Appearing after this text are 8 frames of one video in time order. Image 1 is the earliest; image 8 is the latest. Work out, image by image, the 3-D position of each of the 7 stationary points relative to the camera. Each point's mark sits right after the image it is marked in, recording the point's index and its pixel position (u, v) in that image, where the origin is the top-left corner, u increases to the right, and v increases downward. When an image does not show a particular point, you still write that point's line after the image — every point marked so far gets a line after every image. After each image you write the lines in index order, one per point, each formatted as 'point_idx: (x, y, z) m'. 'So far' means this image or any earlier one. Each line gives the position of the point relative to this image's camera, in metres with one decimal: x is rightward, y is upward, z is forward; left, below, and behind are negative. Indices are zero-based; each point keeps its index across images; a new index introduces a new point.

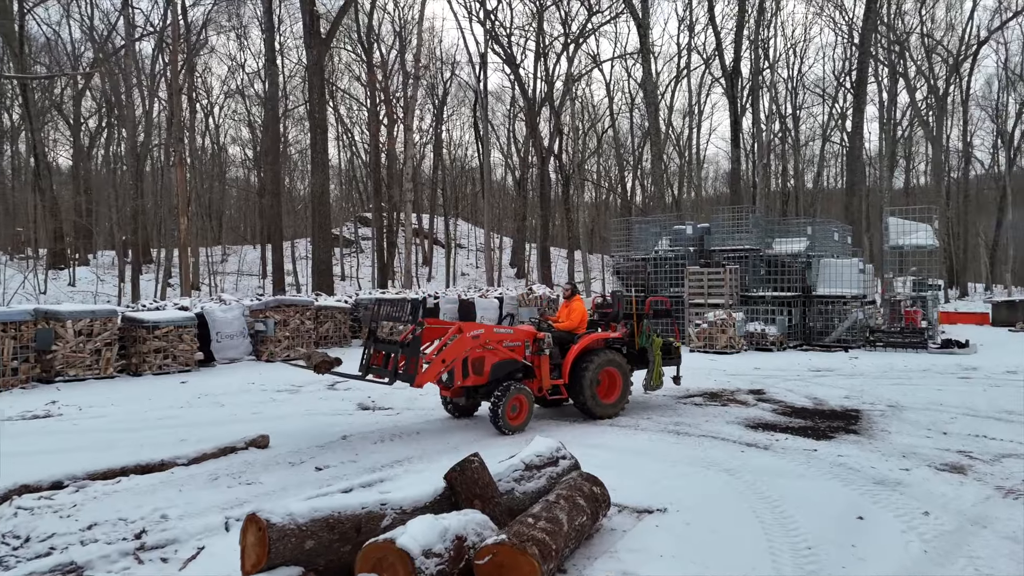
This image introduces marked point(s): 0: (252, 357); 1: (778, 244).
0: (-4.9, -1.3, +13.2) m
1: (+5.9, +1.0, +15.6) m
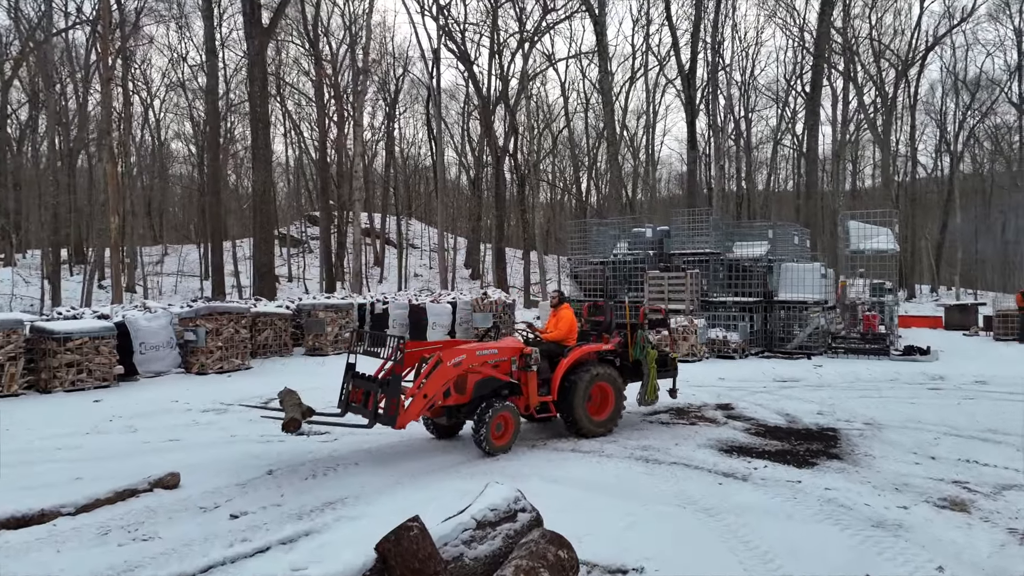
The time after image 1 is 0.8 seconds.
0: (-5.7, -1.4, +12.1) m
1: (+4.9, +0.9, +15.2) m
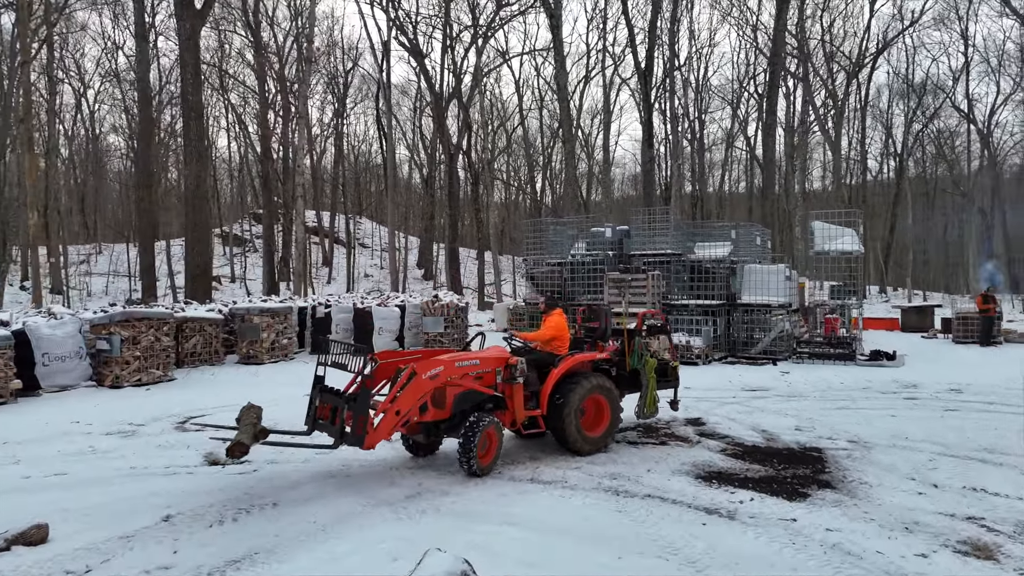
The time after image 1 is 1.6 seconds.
0: (-6.4, -1.4, +10.8) m
1: (+3.9, +0.8, +14.6) m
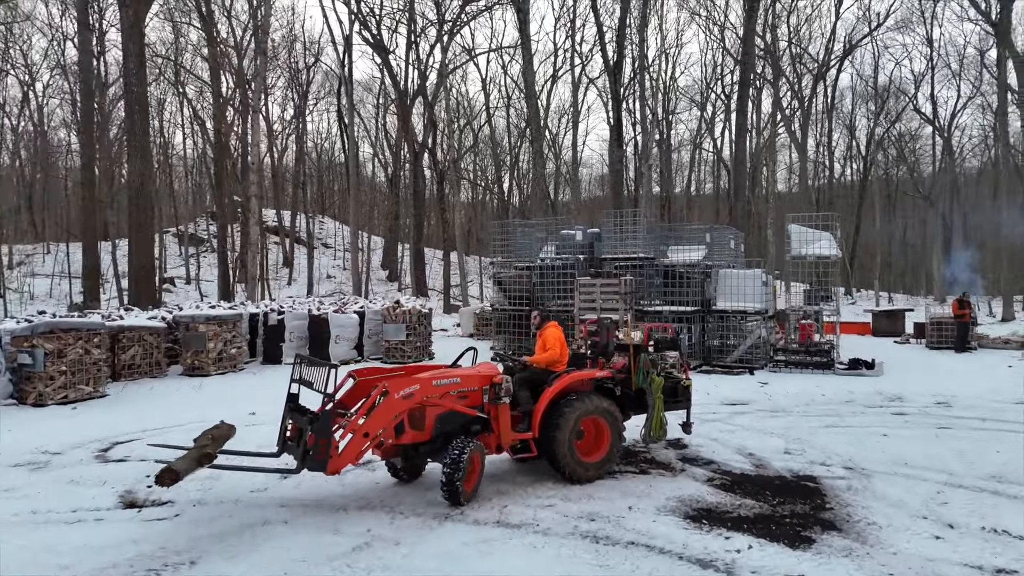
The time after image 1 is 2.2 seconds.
0: (-6.9, -1.6, +9.8) m
1: (+3.2, +0.7, +14.0) m
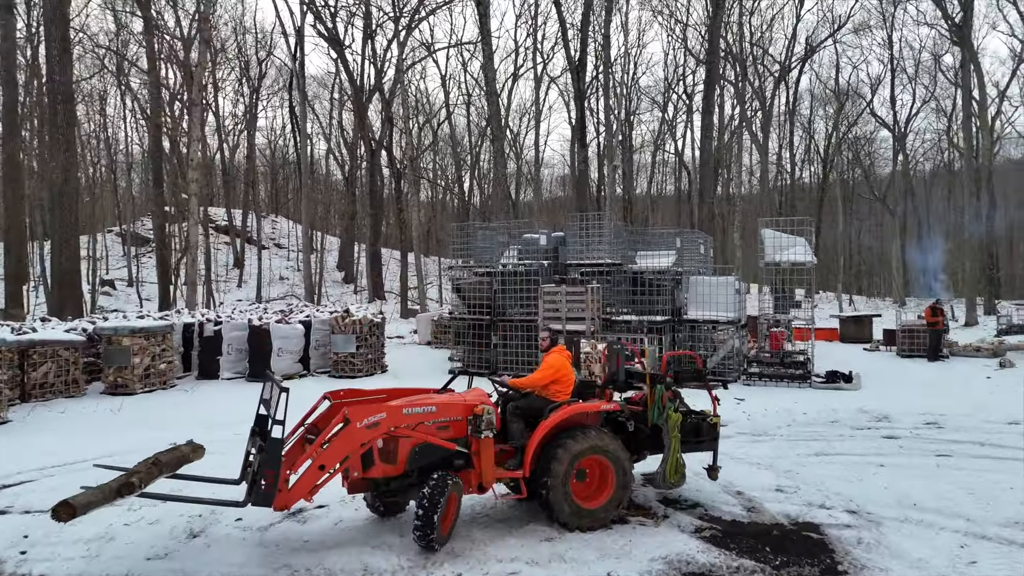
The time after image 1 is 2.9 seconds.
0: (-7.5, -1.7, +8.4) m
1: (+2.5, +0.6, +13.3) m
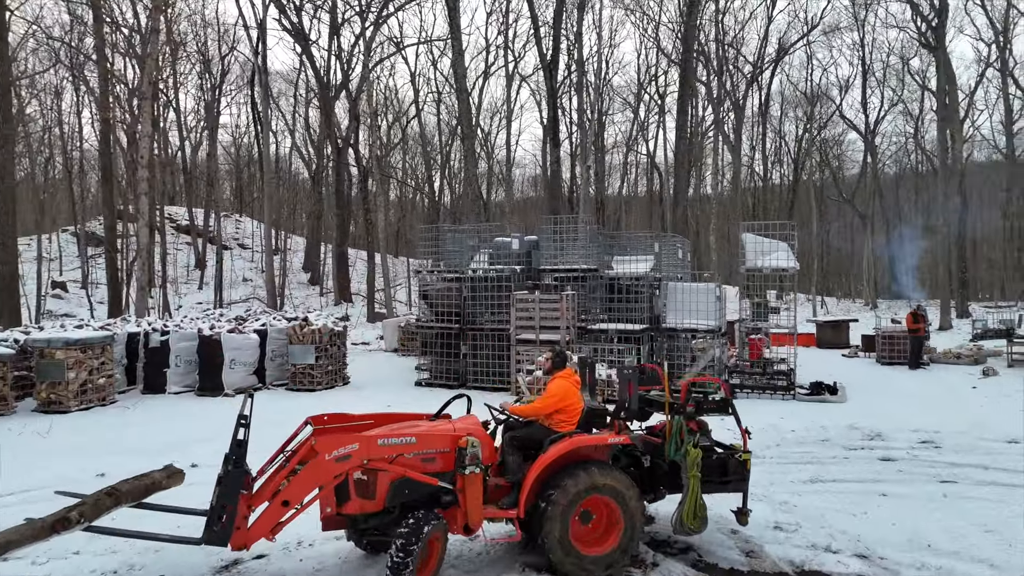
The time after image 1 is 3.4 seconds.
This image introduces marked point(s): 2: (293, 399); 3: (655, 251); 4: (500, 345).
0: (-7.8, -1.8, +7.4) m
1: (+1.9, +0.4, +12.7) m
2: (-3.7, -1.8, +11.7) m
3: (+2.6, +0.7, +12.9) m
4: (-0.2, -1.0, +12.1) m
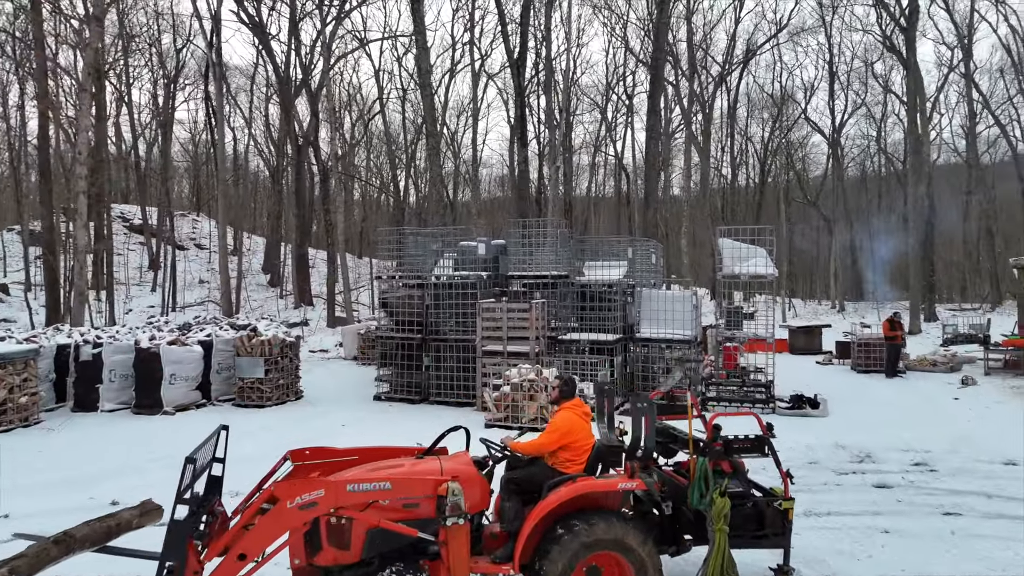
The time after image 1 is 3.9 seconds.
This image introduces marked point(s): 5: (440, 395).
0: (-8.1, -2.0, +6.3) m
1: (+1.4, +0.3, +12.0) m
2: (-4.2, -2.0, +10.8) m
3: (+2.0, +0.6, +12.3) m
4: (-0.8, -1.1, +11.4) m
5: (-1.2, -1.7, +11.5) m
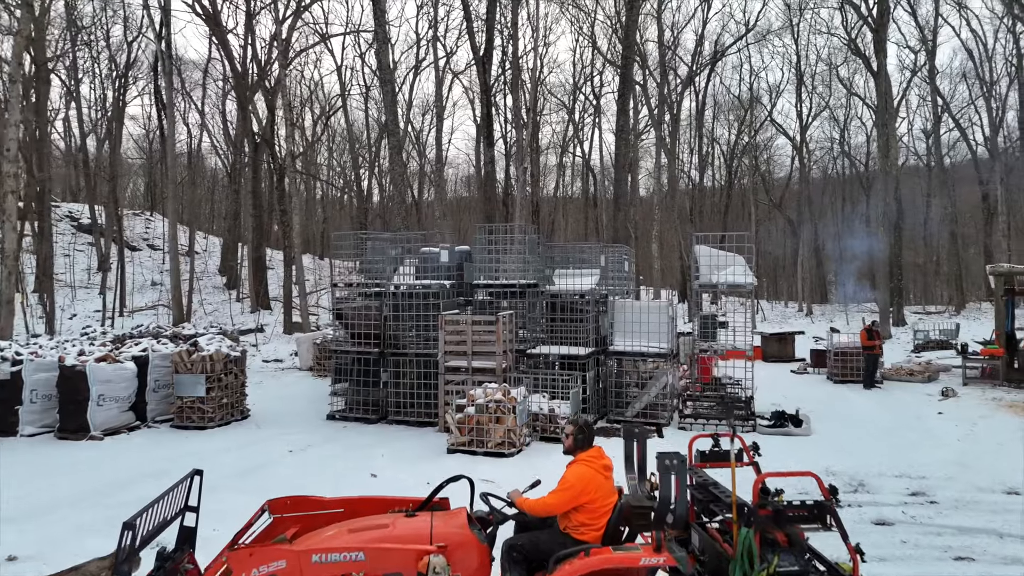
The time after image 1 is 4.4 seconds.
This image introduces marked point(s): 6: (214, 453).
0: (-8.4, -2.1, +5.2) m
1: (+0.8, +0.2, +11.3) m
2: (-4.7, -2.1, +9.8) m
3: (+1.4, +0.4, +11.6) m
4: (-1.3, -1.3, +10.6) m
5: (-1.7, -1.9, +10.7) m
6: (-3.9, -2.2, +9.2) m
